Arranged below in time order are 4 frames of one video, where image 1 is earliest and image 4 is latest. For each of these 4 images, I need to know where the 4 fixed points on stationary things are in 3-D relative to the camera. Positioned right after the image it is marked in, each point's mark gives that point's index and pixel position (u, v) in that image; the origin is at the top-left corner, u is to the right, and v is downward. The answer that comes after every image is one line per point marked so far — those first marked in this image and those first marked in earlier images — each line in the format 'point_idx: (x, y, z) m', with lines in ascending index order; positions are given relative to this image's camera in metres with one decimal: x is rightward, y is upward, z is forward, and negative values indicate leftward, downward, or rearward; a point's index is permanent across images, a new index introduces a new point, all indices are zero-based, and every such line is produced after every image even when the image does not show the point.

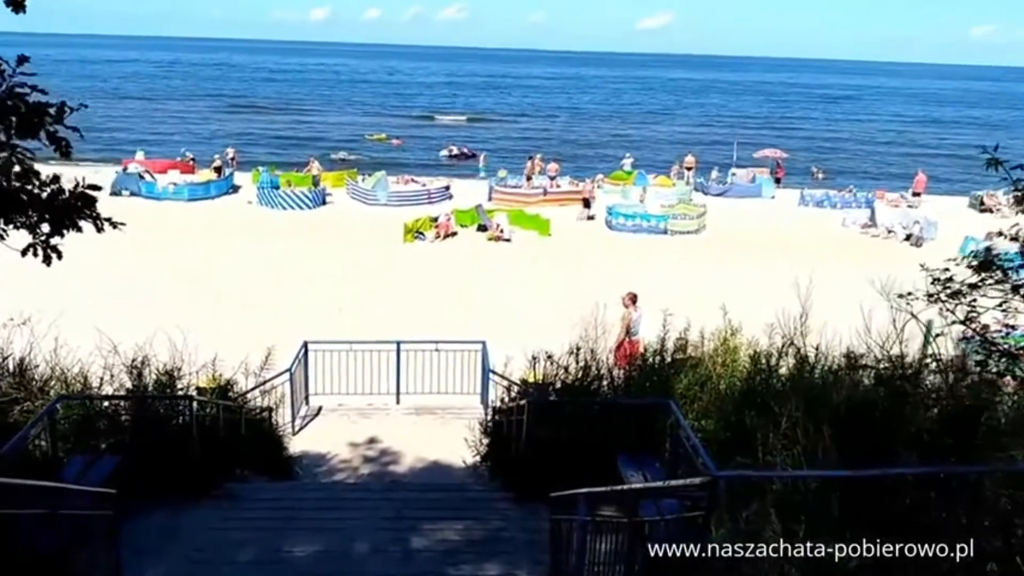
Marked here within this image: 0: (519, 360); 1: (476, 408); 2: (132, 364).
0: (+0.2, -1.3, +16.6) m
1: (-0.5, -1.6, +12.8) m
2: (-3.6, -0.7, +9.0) m
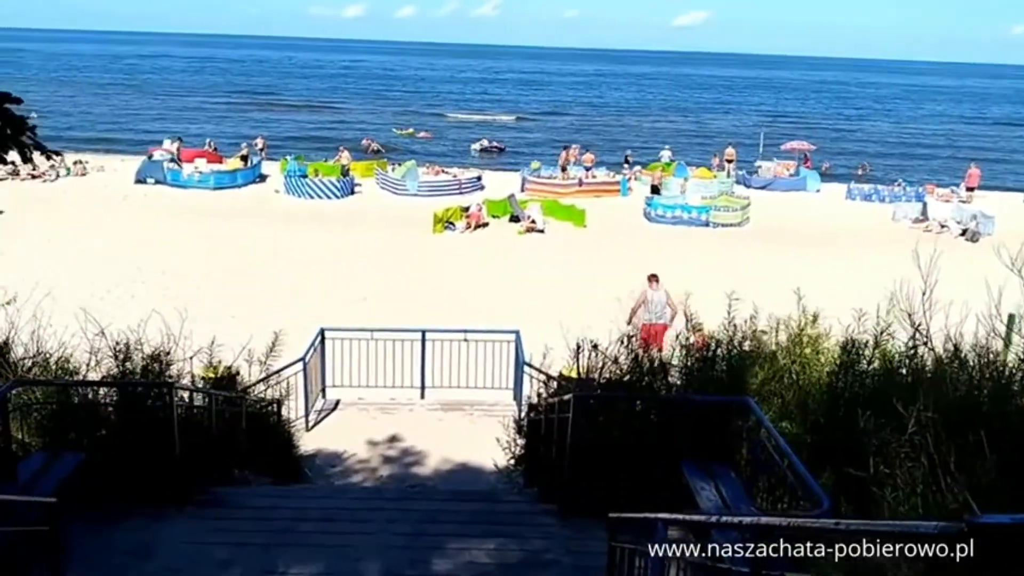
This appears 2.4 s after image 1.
0: (+0.8, -1.1, +15.3) m
1: (0.0, -1.4, +11.6) m
2: (-3.3, -0.5, +7.9) m
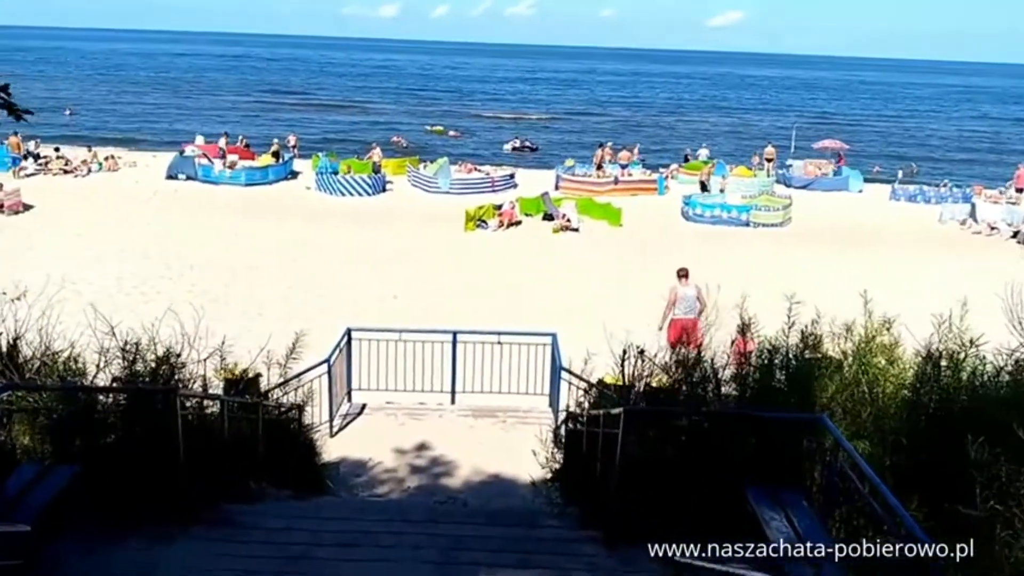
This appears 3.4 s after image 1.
0: (+1.3, -1.1, +14.7) m
1: (+0.4, -1.4, +10.9) m
2: (-3.0, -0.5, +7.4) m
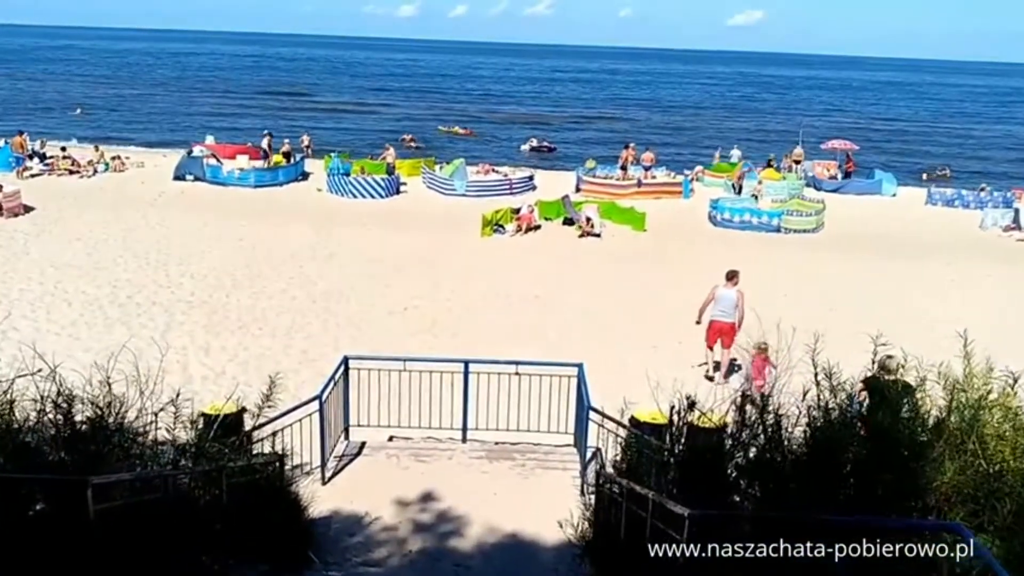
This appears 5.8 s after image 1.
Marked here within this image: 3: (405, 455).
0: (+1.6, -1.3, +13.3) m
1: (+0.6, -1.7, +9.6) m
2: (-2.8, -0.7, +6.1) m
3: (-1.1, -1.6, +9.2) m
